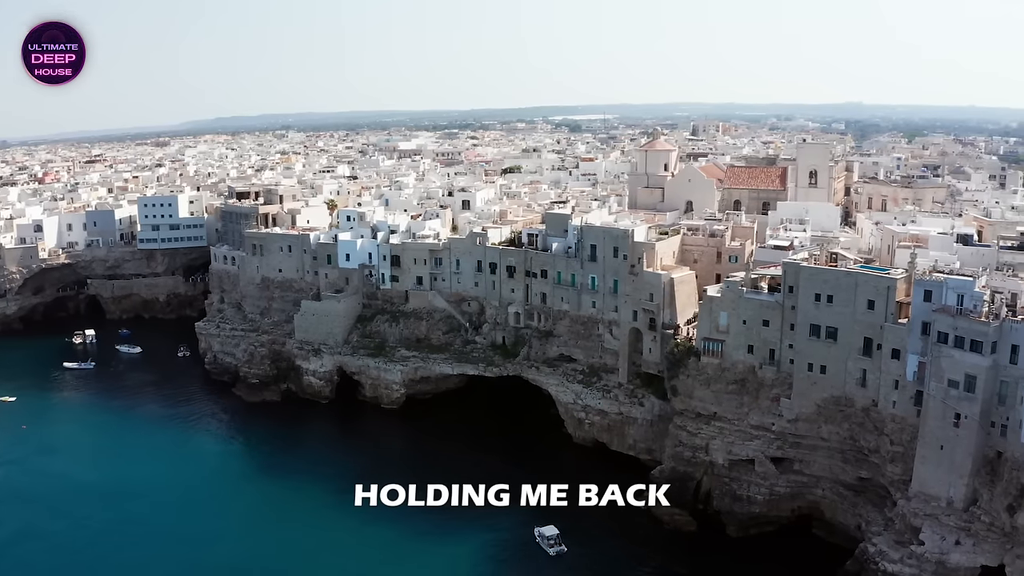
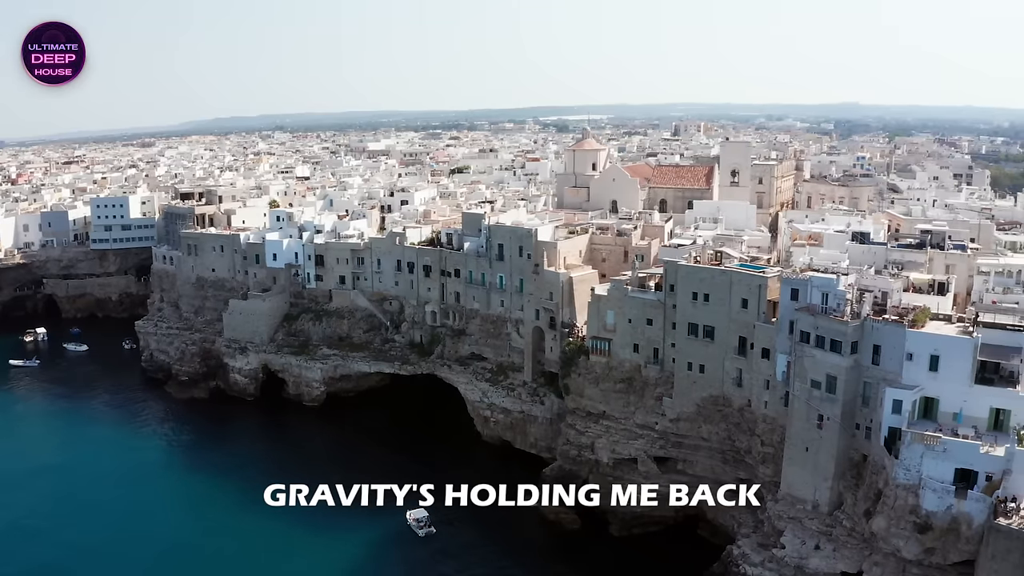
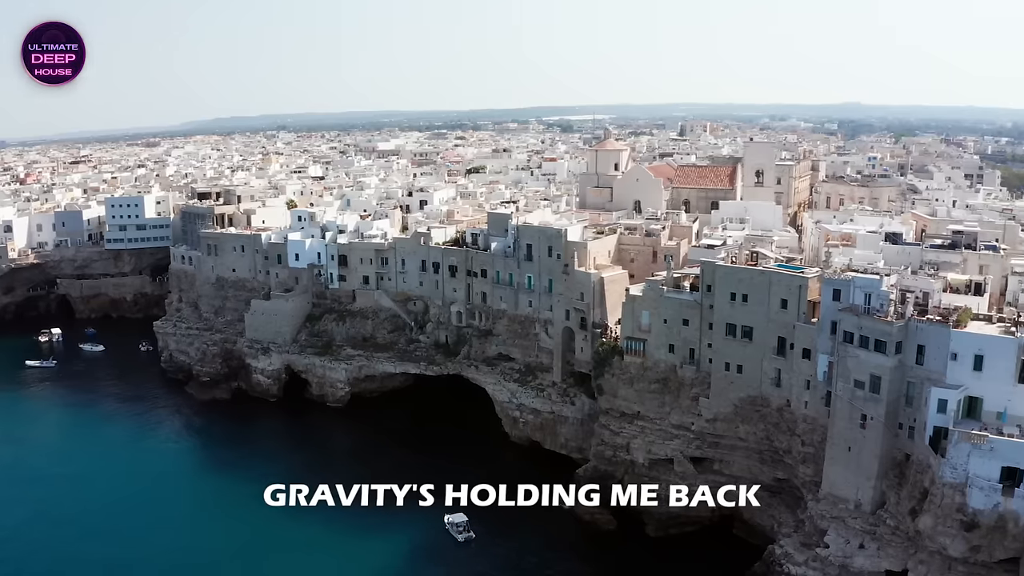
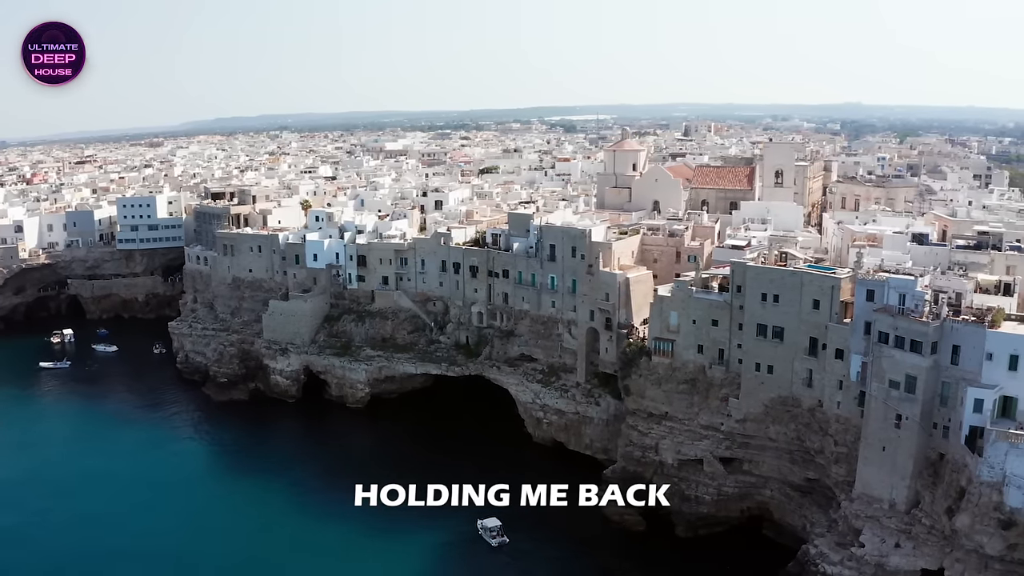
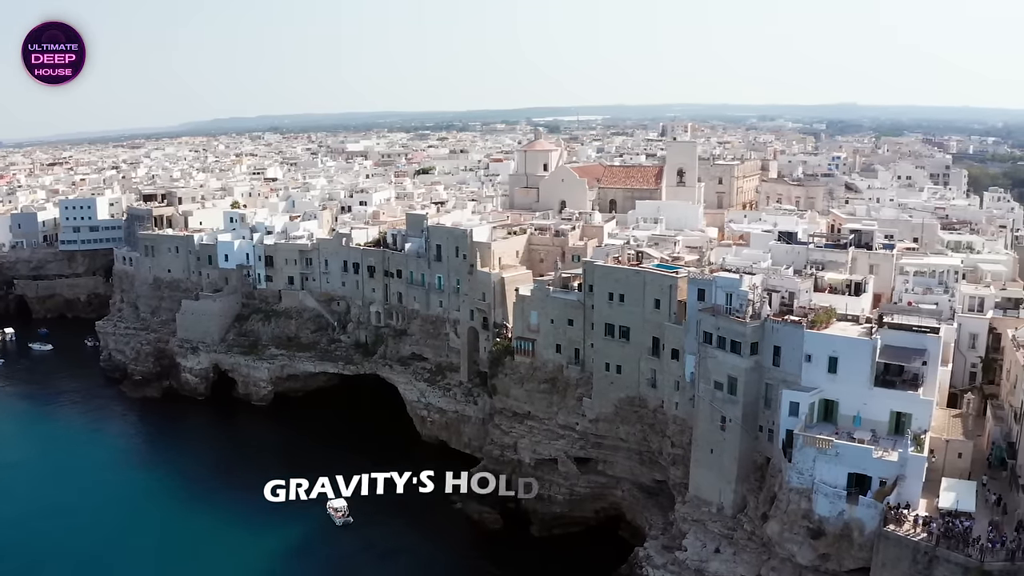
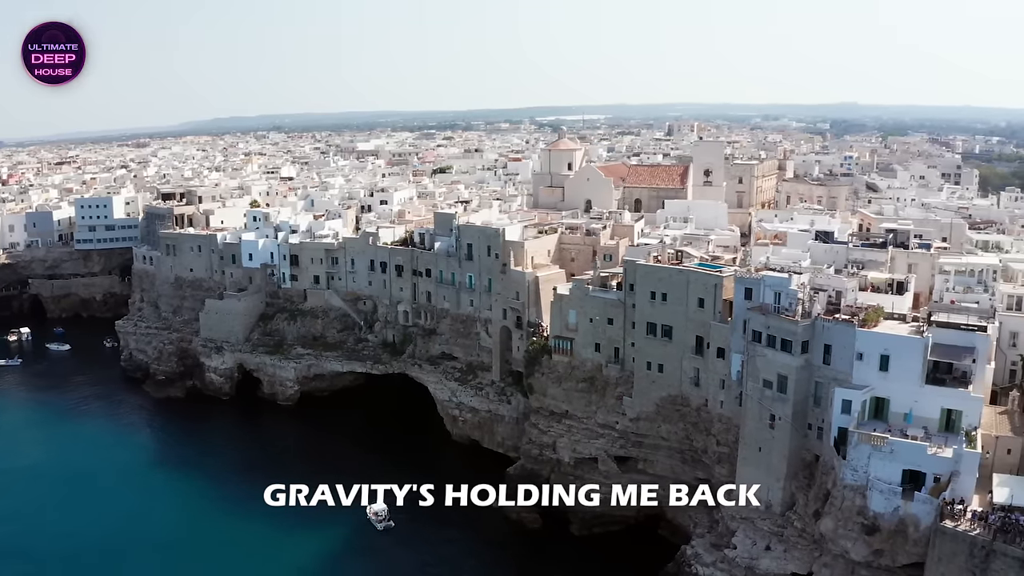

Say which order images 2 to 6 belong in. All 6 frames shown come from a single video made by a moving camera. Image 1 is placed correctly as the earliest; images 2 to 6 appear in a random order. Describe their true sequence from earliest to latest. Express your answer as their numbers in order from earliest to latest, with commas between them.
4, 3, 2, 6, 5
